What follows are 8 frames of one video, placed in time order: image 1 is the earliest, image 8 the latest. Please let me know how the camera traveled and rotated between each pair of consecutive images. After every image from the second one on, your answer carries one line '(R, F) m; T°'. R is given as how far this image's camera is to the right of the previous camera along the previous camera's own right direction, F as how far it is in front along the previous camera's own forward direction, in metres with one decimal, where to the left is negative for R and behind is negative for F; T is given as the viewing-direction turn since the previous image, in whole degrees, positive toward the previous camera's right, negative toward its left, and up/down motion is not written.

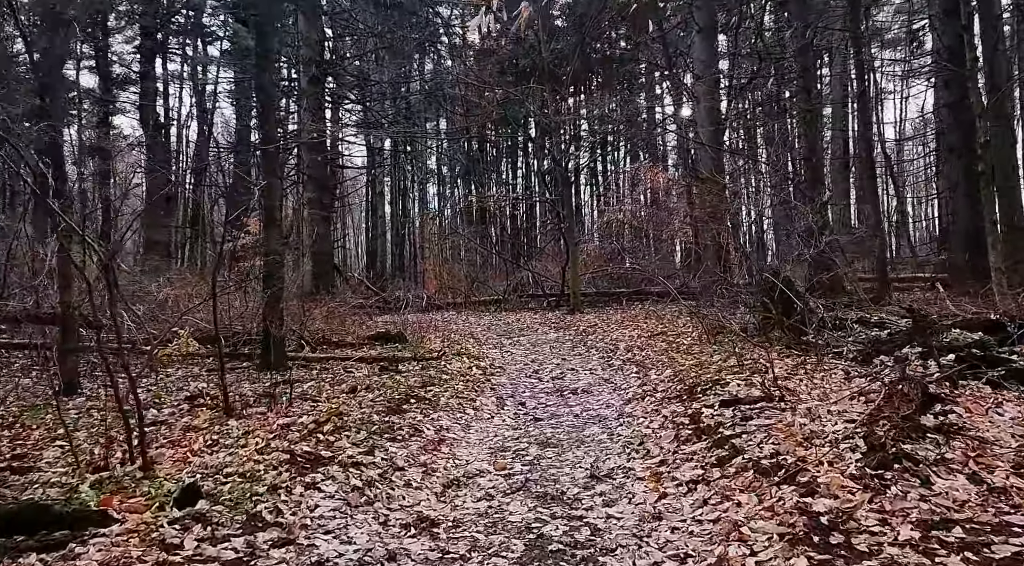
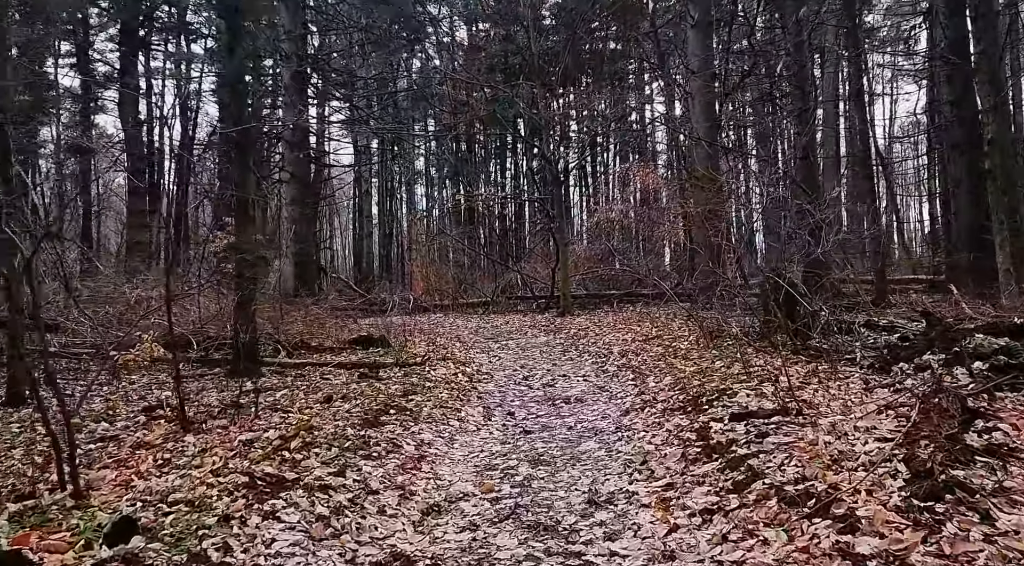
(0.0, +0.5) m; +1°
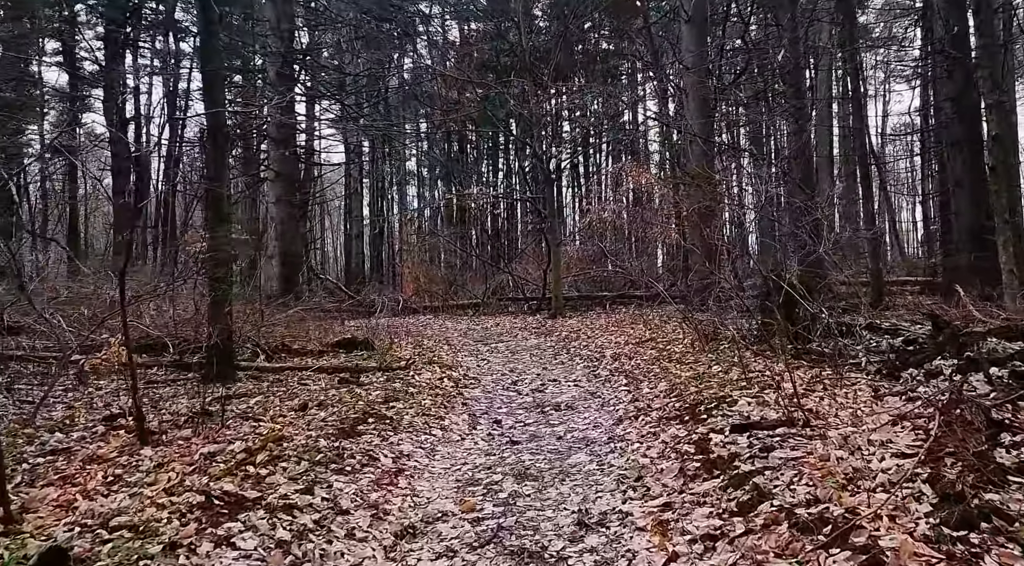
(0.0, +0.3) m; +1°
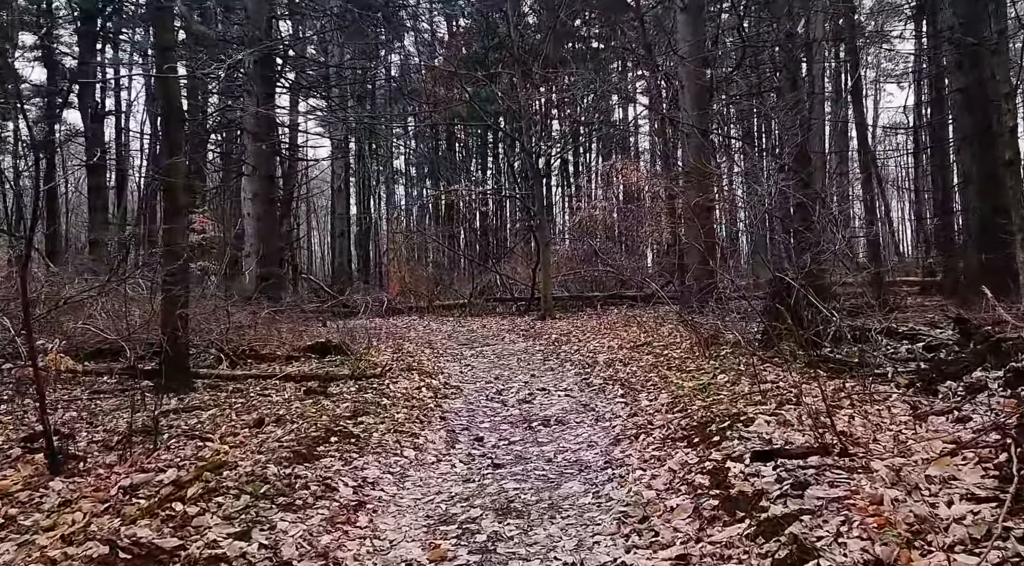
(0.0, +0.6) m; +1°
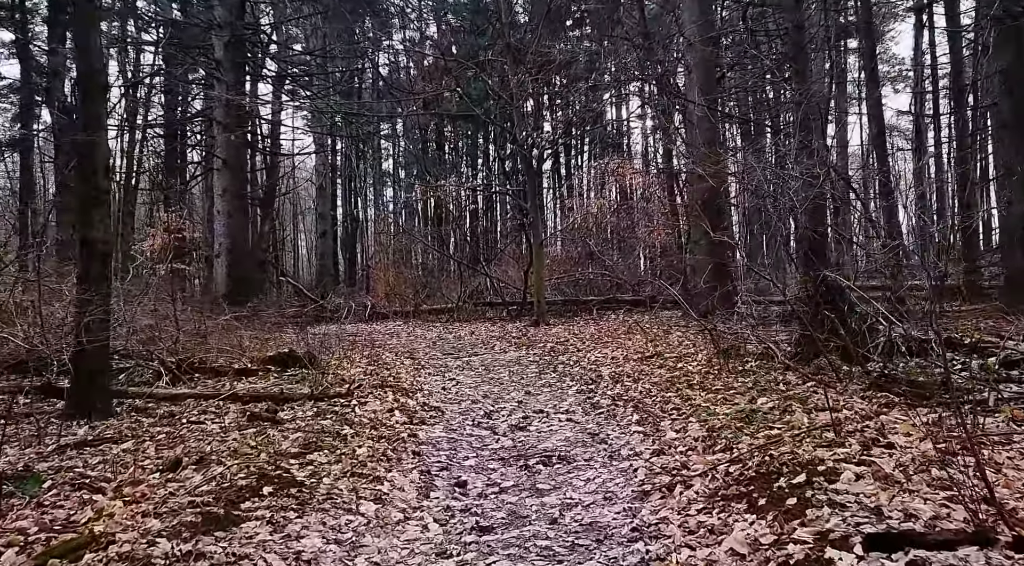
(0.0, +1.1) m; +1°
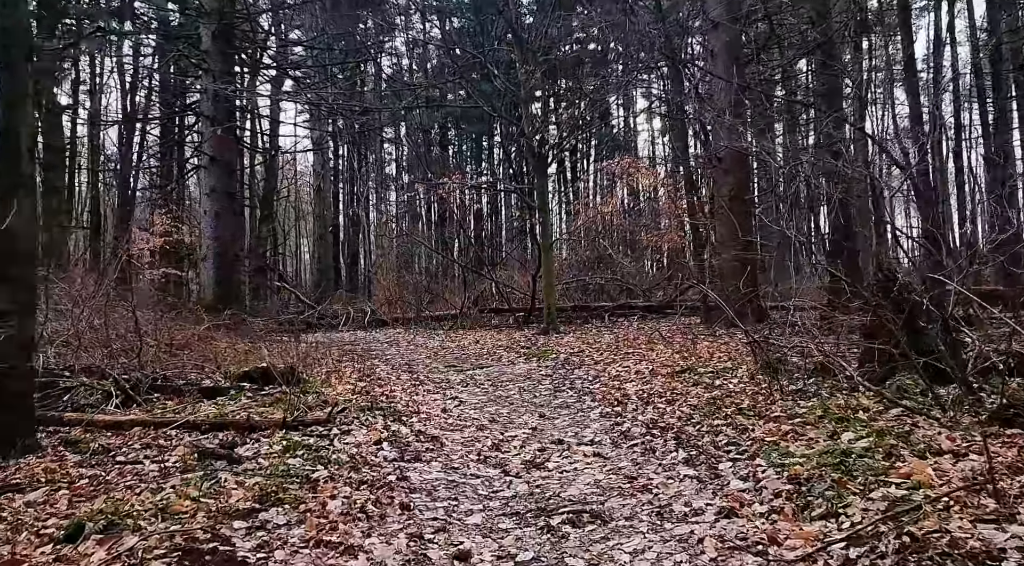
(-0.1, +1.0) m; 0°
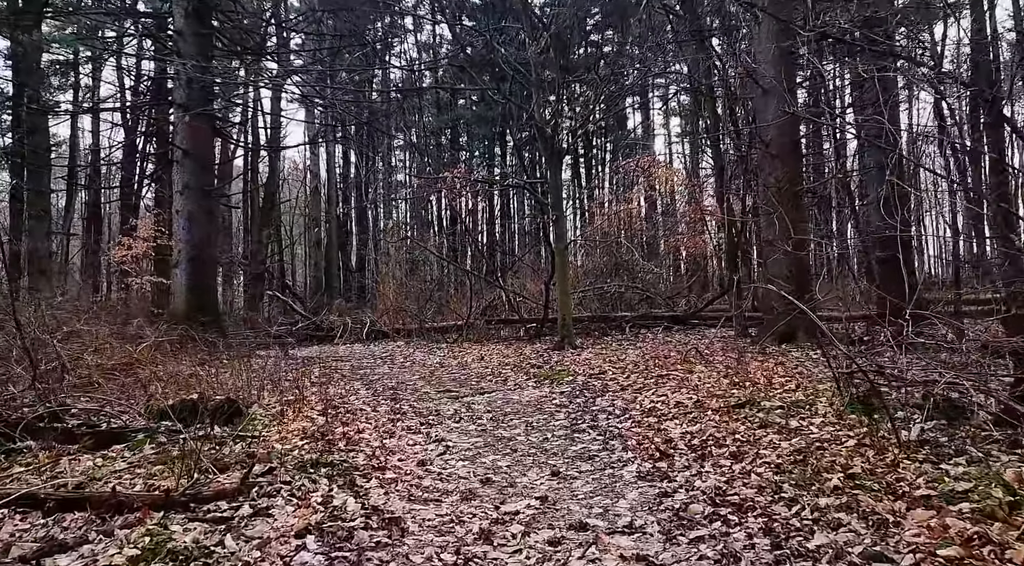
(+0.1, +1.6) m; -1°
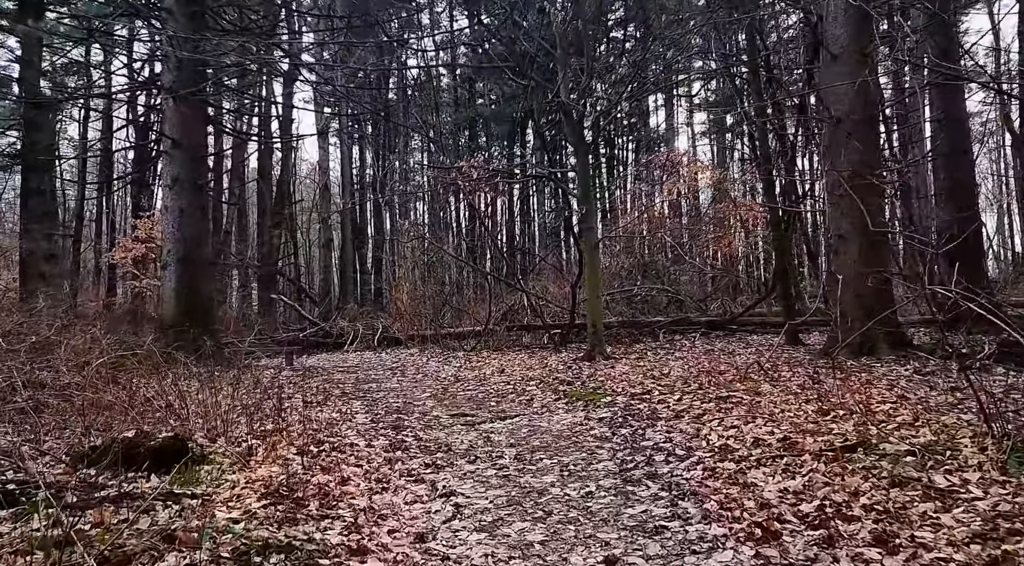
(-0.1, +1.3) m; -1°
